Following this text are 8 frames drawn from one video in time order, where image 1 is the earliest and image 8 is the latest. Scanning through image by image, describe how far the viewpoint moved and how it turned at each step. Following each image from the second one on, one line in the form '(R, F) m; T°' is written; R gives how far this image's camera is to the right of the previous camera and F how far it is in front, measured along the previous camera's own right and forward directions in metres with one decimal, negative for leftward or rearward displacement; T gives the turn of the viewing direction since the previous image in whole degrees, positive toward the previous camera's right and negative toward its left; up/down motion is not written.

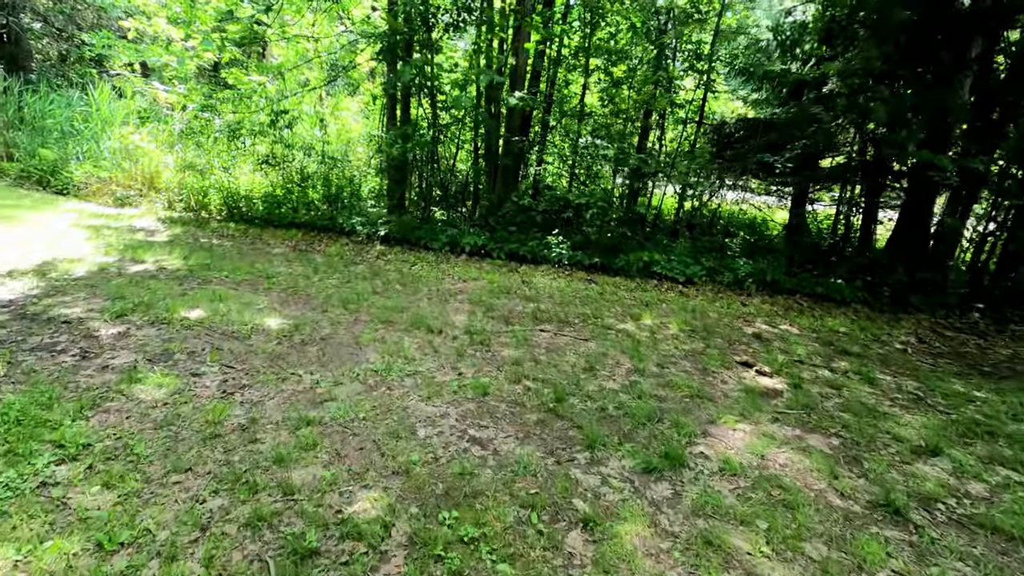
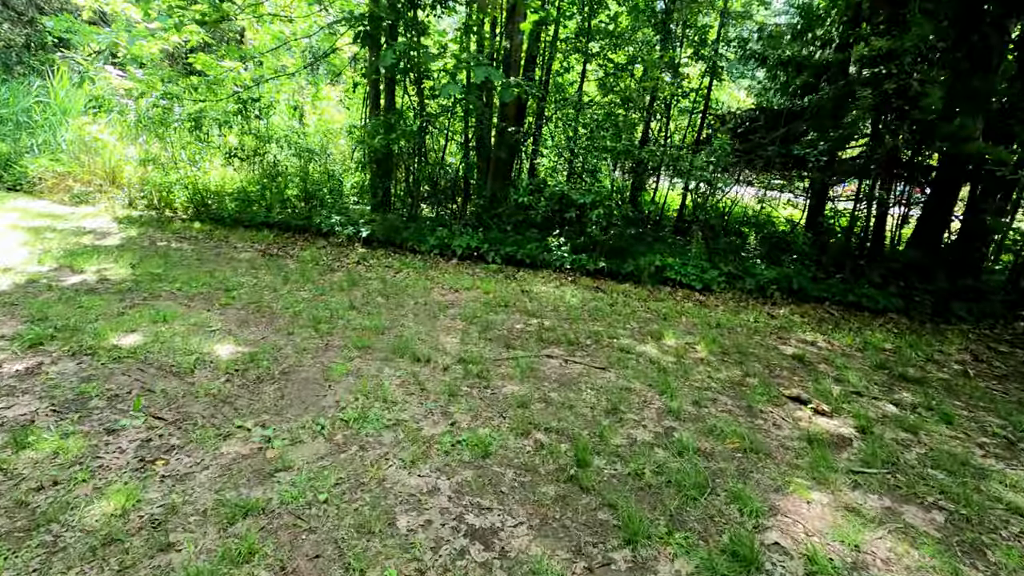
(-0.1, +0.7) m; +1°
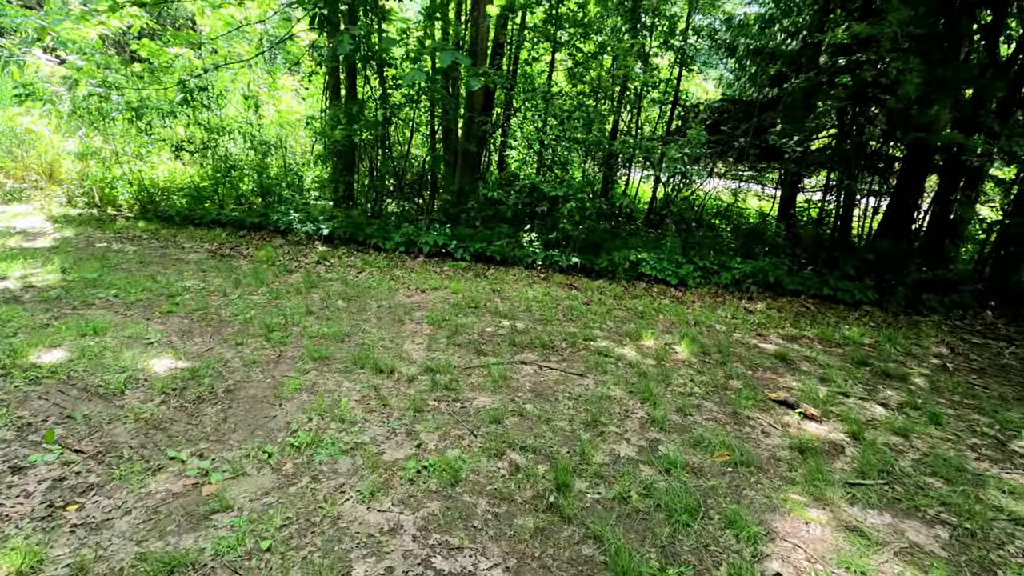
(0.0, +0.3) m; +3°
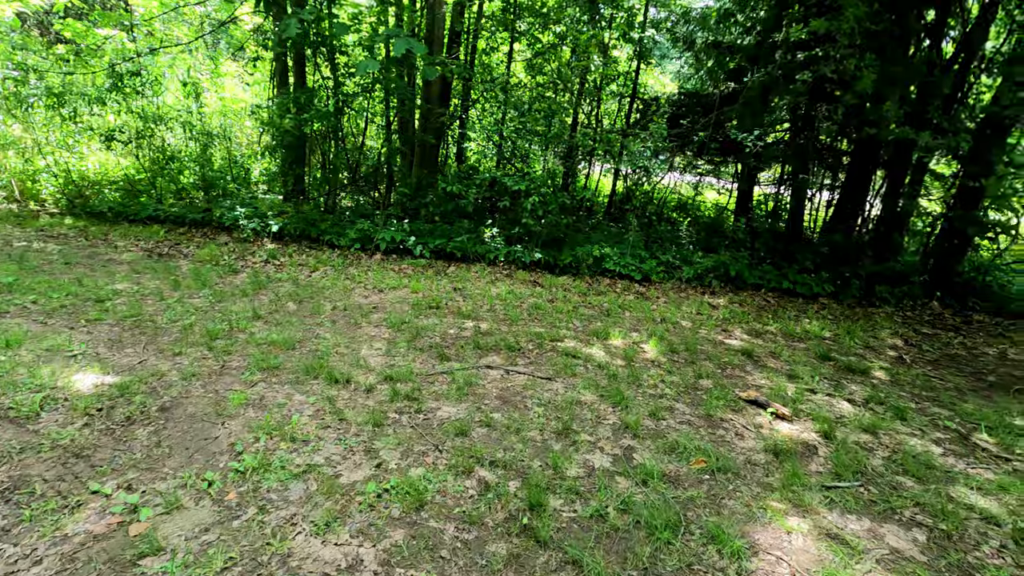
(0.0, +0.2) m; +4°
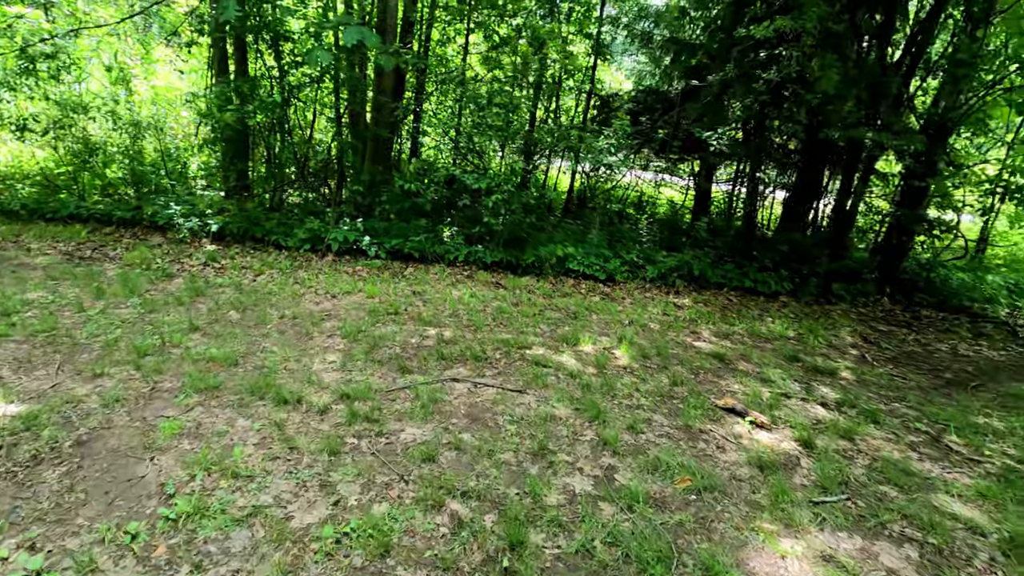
(-0.1, +0.2) m; +5°
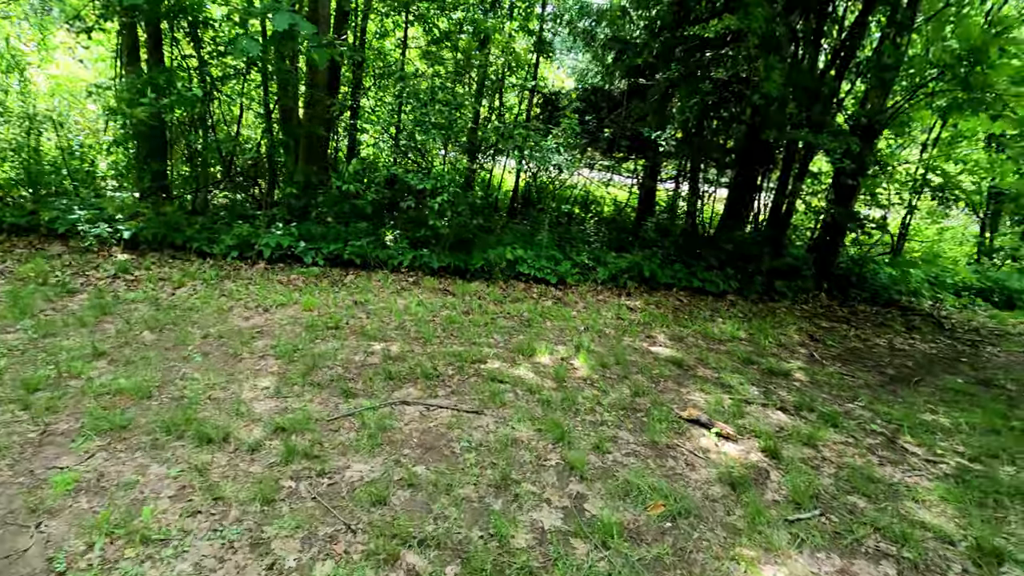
(0.0, +0.2) m; +6°
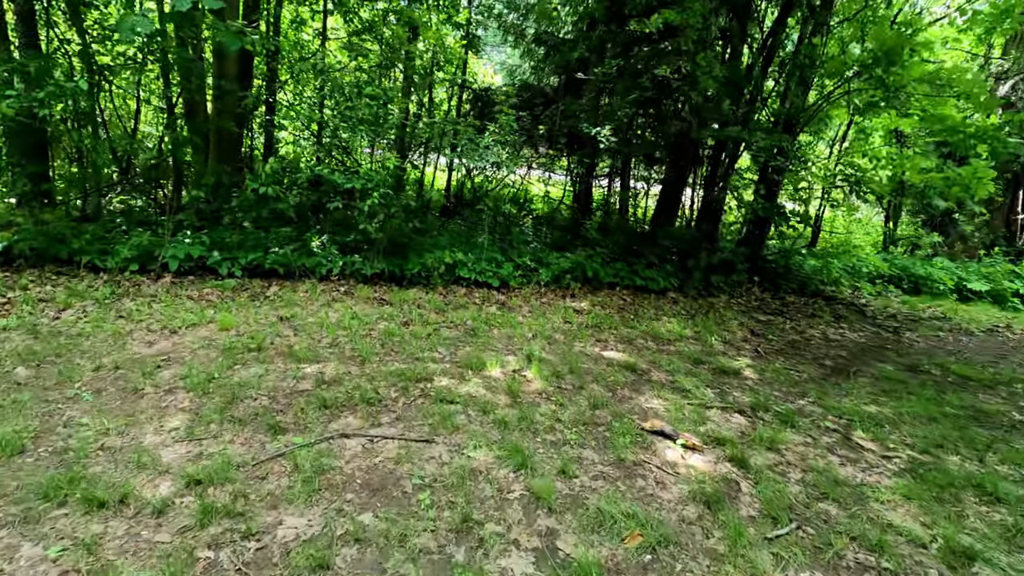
(-0.1, +0.3) m; +7°
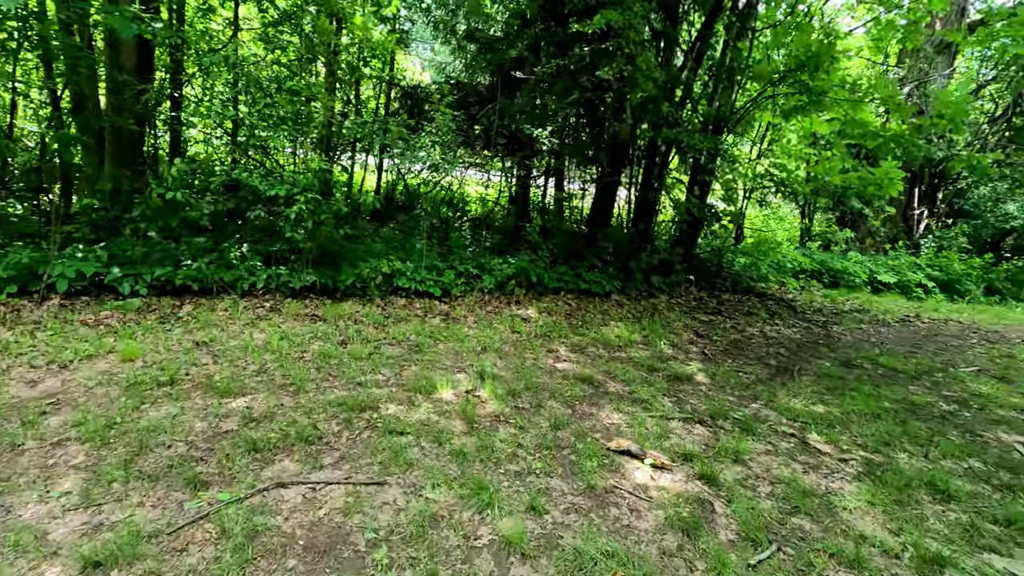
(-0.1, +0.2) m; +7°
